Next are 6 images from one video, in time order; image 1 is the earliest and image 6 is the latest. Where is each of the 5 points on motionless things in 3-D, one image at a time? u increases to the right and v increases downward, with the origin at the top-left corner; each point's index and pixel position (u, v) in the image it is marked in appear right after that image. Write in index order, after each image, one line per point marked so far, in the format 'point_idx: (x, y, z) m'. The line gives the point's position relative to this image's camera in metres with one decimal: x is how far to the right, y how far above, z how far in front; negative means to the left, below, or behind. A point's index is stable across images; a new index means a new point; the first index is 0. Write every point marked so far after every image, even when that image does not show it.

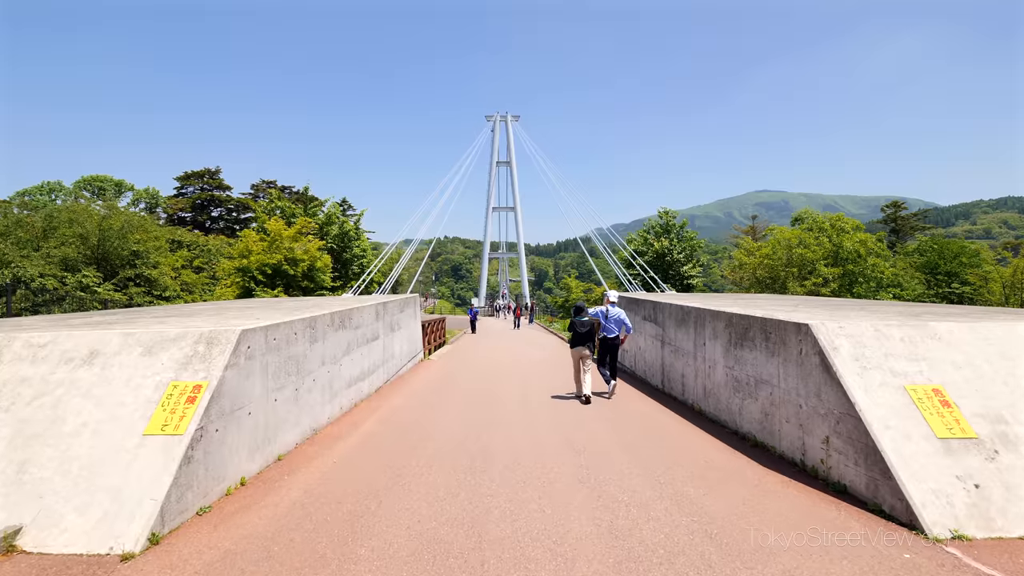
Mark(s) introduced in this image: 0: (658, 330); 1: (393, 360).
0: (+2.4, -0.7, +8.8) m
1: (-2.3, -1.4, +10.2) m
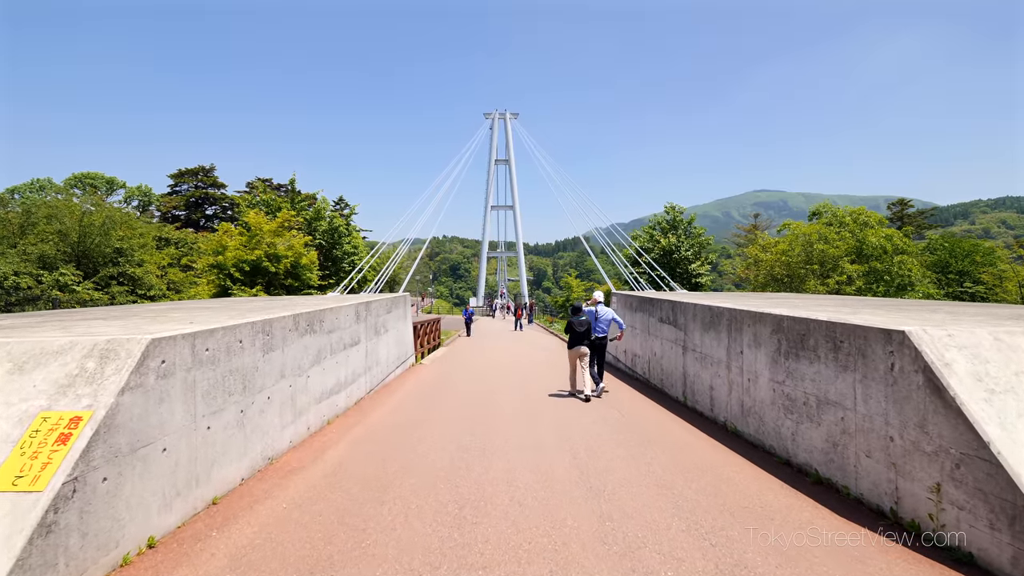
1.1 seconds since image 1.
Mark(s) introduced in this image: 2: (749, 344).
0: (+2.4, -0.7, +7.7) m
1: (-2.3, -1.4, +9.1) m
2: (+2.5, -0.6, +5.5) m
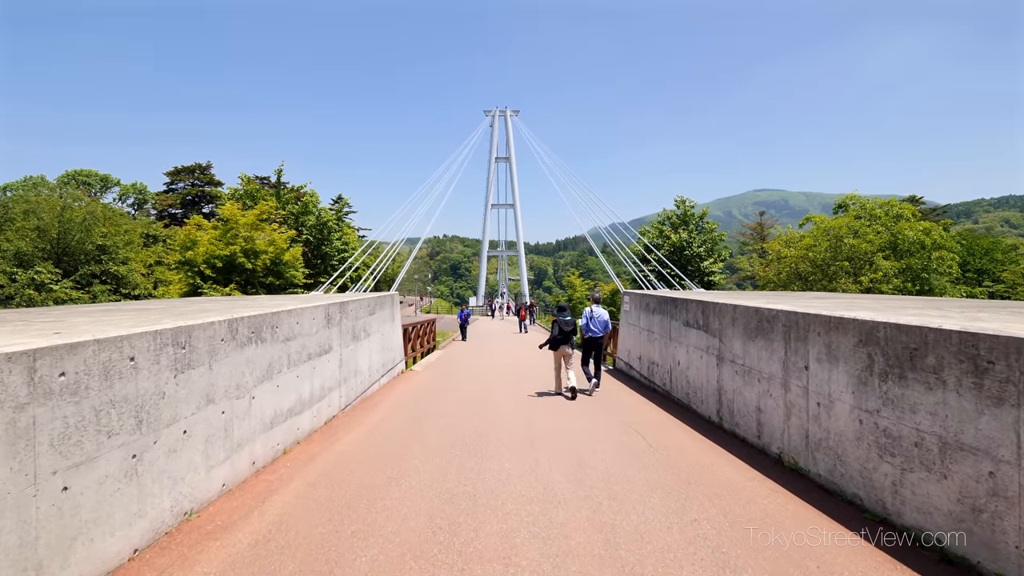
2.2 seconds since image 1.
0: (+2.4, -0.6, +6.5) m
1: (-2.3, -1.3, +7.9) m
2: (+2.5, -0.6, +4.2) m
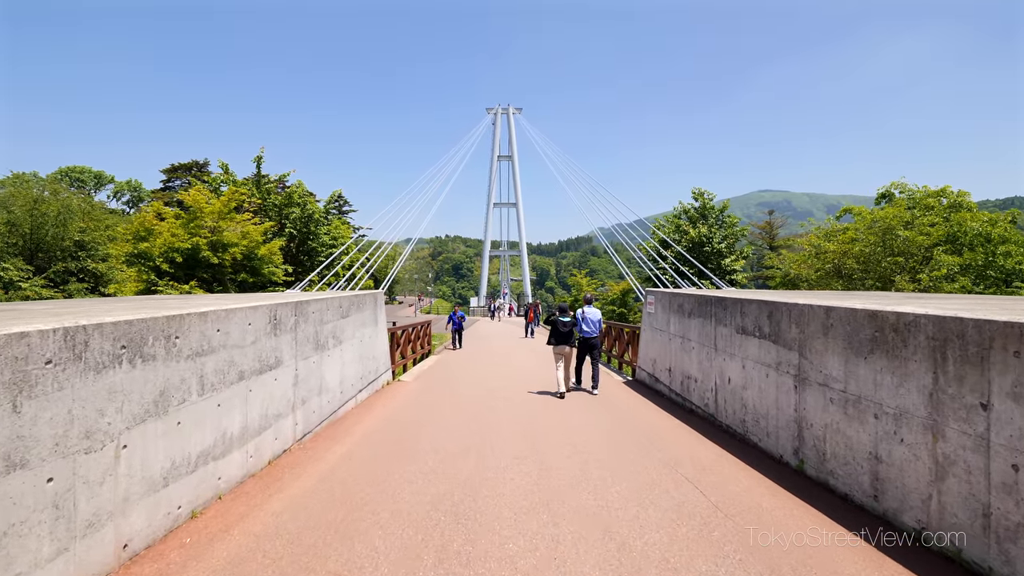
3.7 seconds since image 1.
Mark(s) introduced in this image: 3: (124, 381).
0: (+2.4, -0.6, +4.8) m
1: (-2.3, -1.3, +6.2) m
2: (+2.5, -0.5, +2.6) m
3: (-2.2, -0.5, +3.0) m
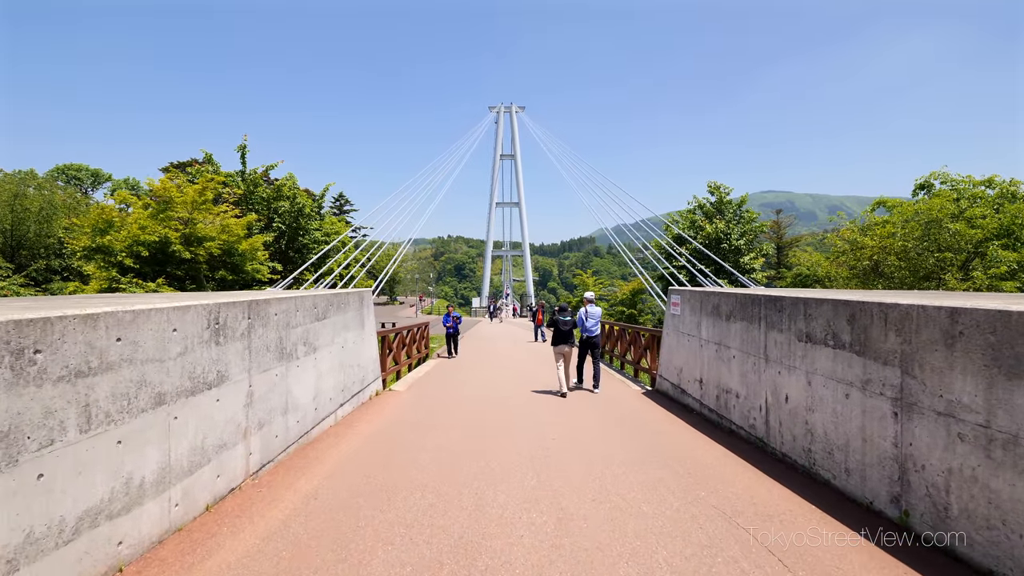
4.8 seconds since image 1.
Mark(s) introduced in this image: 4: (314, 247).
0: (+2.5, -0.6, +3.7) m
1: (-2.2, -1.2, +5.1) m
2: (+2.6, -0.5, +1.5) m
3: (-2.2, -0.5, +1.9) m
4: (-6.4, +1.3, +17.3) m
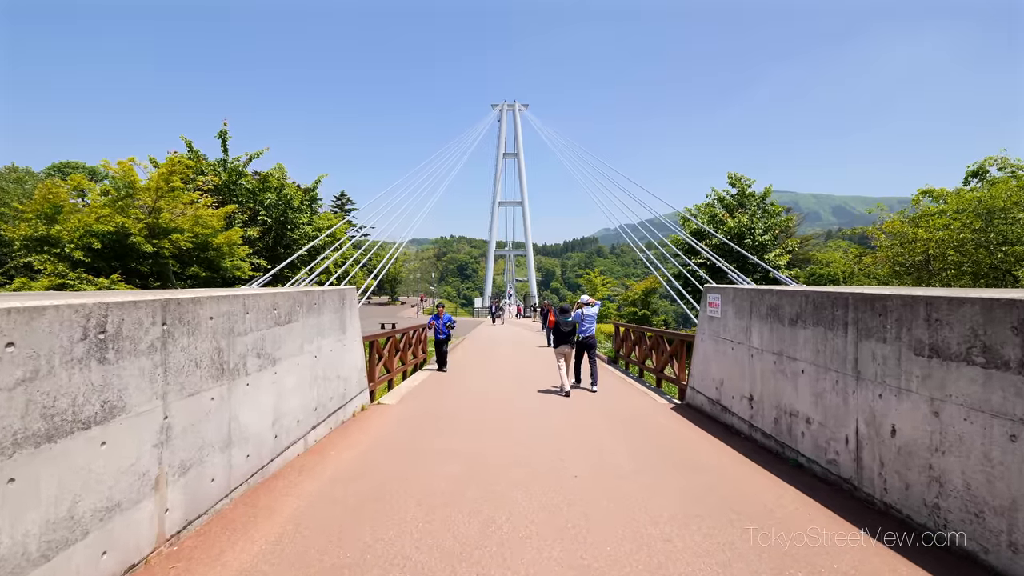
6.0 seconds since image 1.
0: (+2.6, -0.5, +2.5) m
1: (-2.1, -1.2, +3.9) m
2: (+2.6, -0.5, +0.2) m
3: (-2.1, -0.5, +0.7) m
4: (-6.3, +1.3, +16.1) m
